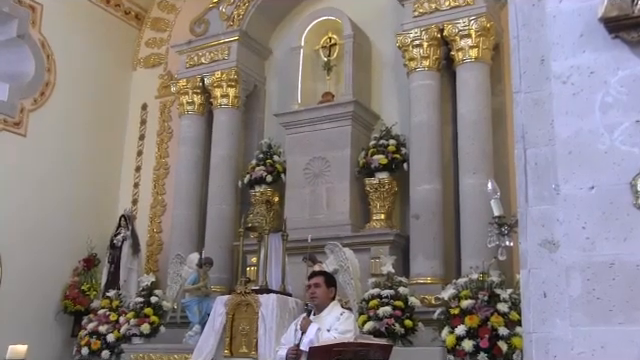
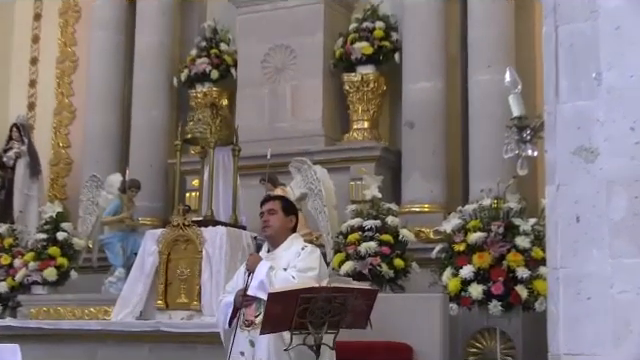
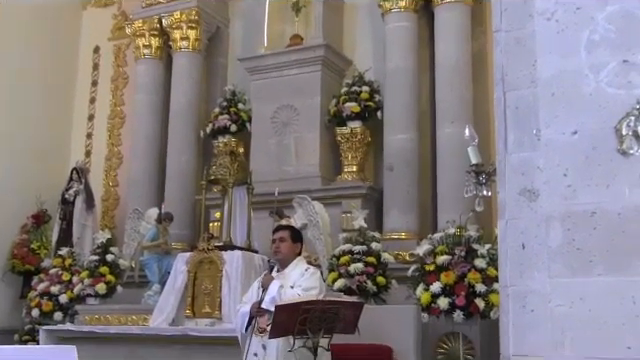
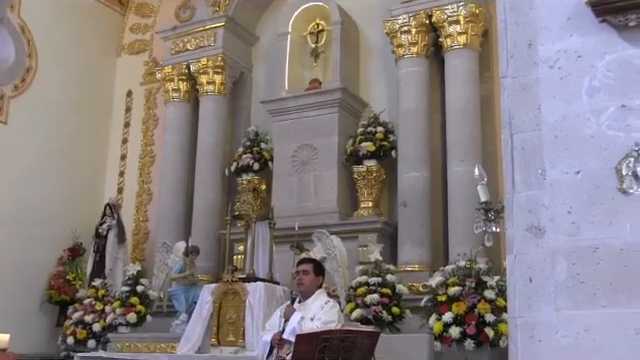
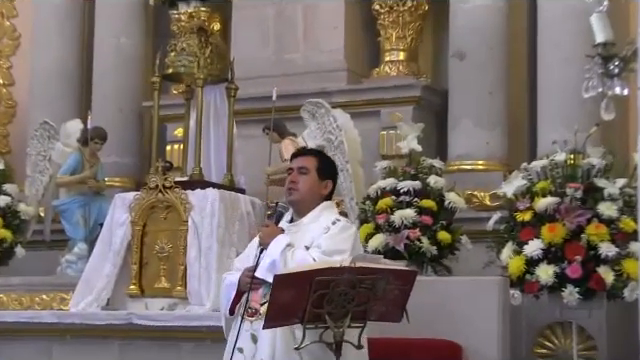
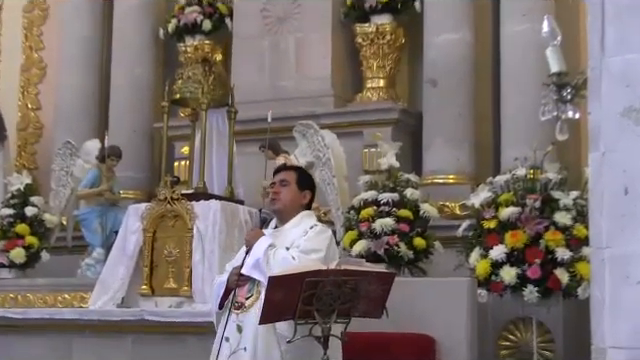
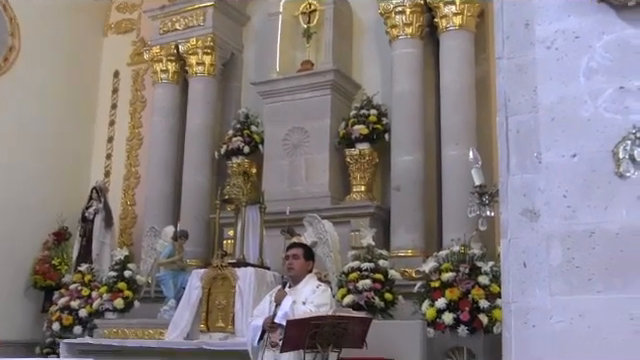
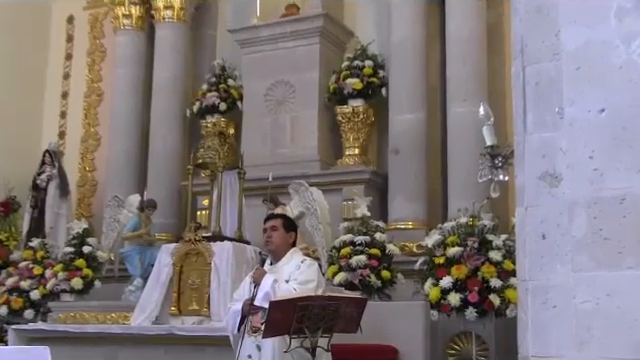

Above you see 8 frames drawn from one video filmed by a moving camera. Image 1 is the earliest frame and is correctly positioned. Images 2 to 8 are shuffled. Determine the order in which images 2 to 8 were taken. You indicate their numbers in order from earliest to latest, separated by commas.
4, 7, 3, 8, 2, 6, 5
